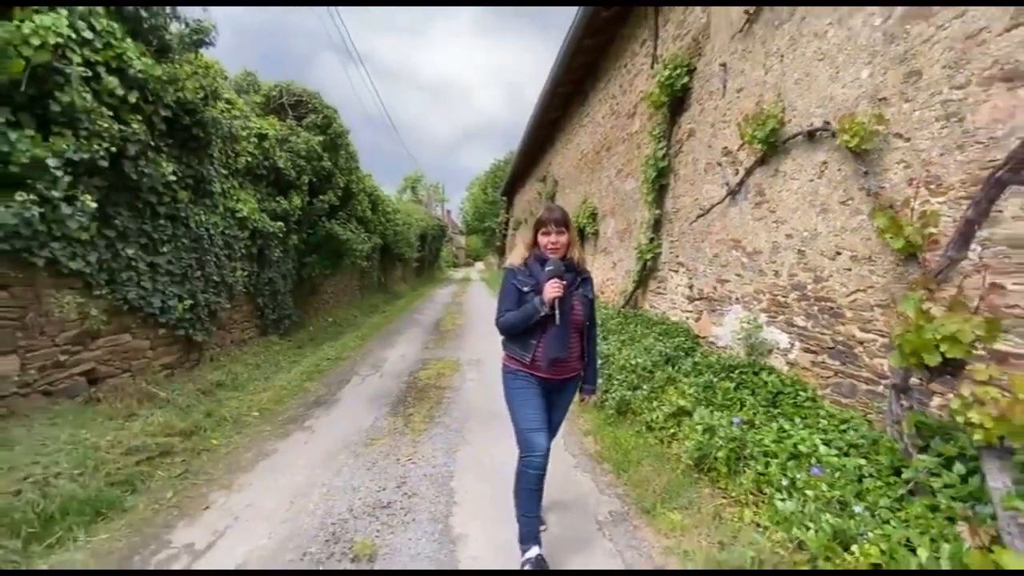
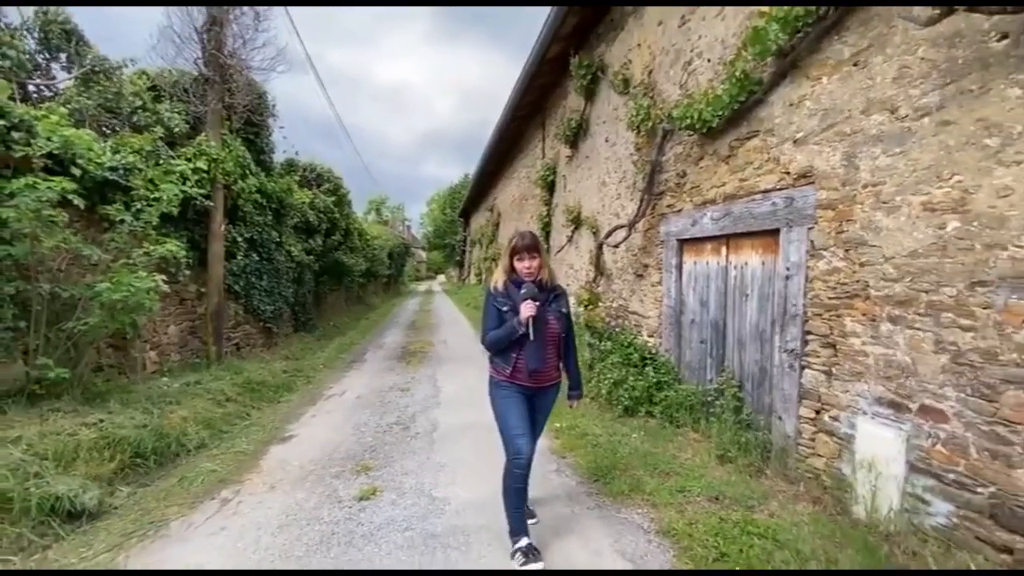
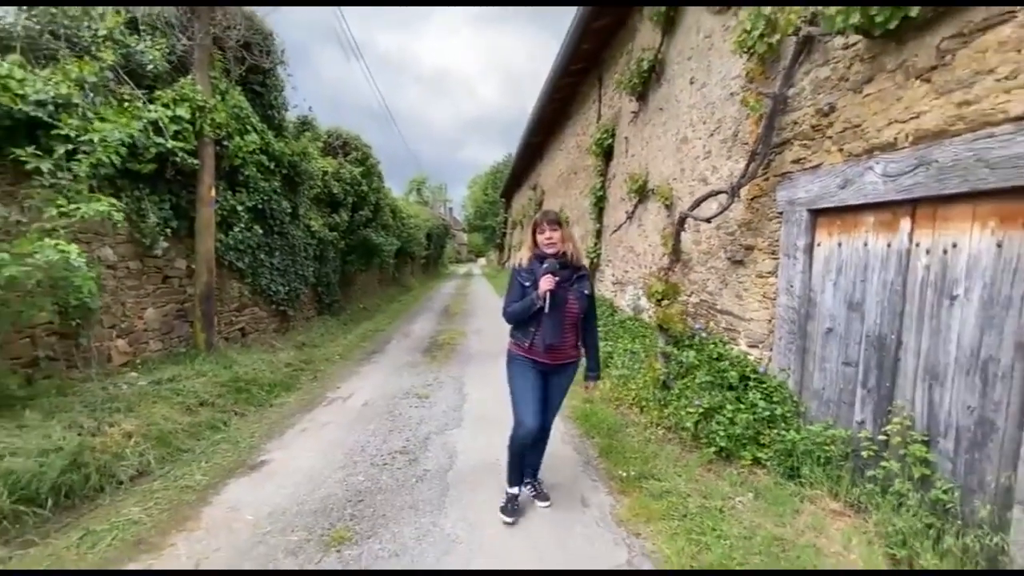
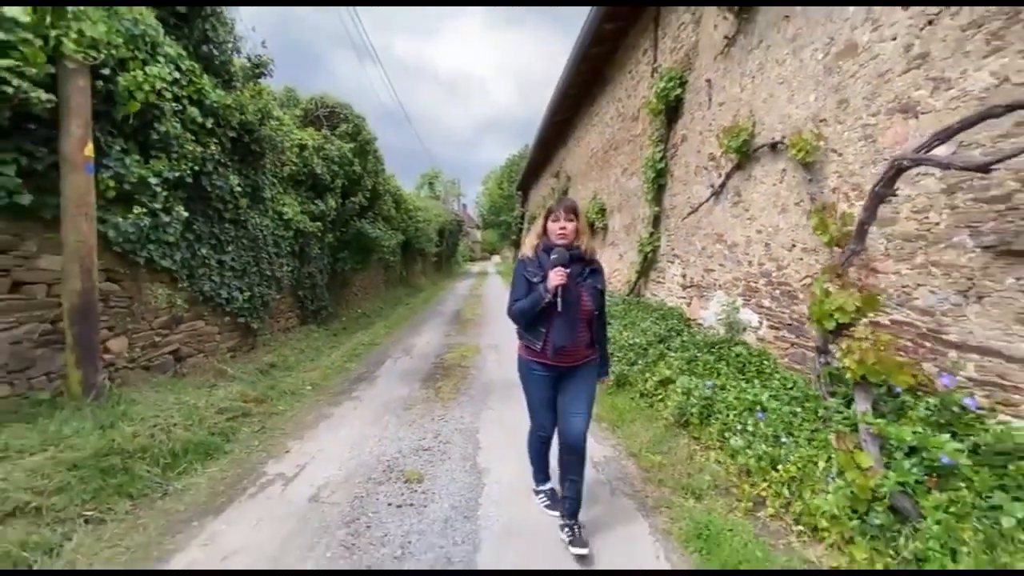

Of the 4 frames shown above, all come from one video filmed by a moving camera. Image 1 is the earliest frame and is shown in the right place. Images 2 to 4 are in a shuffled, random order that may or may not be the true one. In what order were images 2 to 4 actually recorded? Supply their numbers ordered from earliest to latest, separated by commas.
4, 3, 2
